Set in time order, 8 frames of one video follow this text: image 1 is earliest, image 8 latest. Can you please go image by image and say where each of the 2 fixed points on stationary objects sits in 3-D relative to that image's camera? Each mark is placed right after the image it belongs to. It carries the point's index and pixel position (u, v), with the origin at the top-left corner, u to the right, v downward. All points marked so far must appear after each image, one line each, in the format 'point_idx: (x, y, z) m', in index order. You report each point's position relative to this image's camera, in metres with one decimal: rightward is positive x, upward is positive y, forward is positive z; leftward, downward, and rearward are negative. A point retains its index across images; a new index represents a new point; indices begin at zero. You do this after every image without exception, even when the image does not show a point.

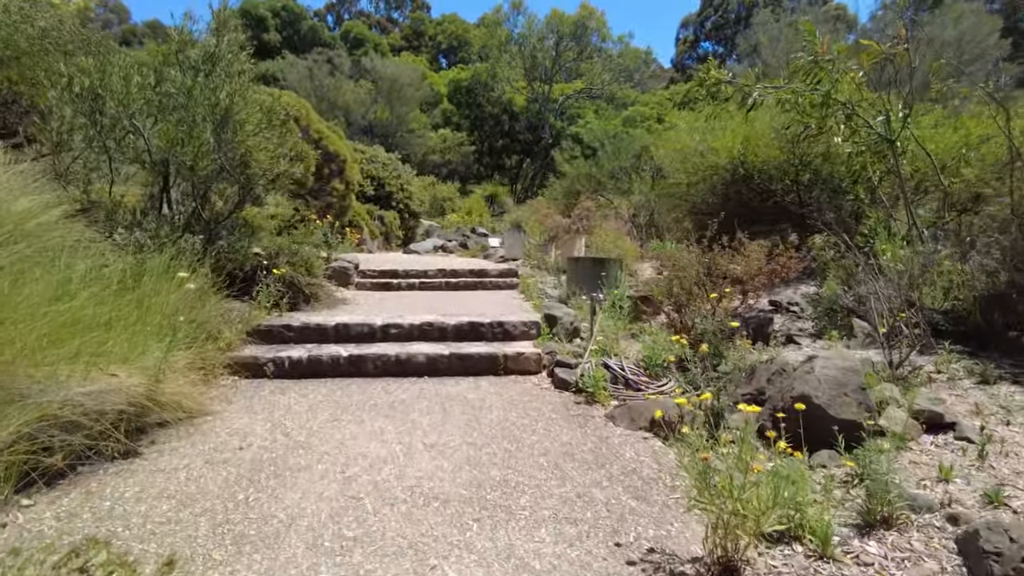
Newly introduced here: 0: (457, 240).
0: (-1.2, +1.1, +16.3) m
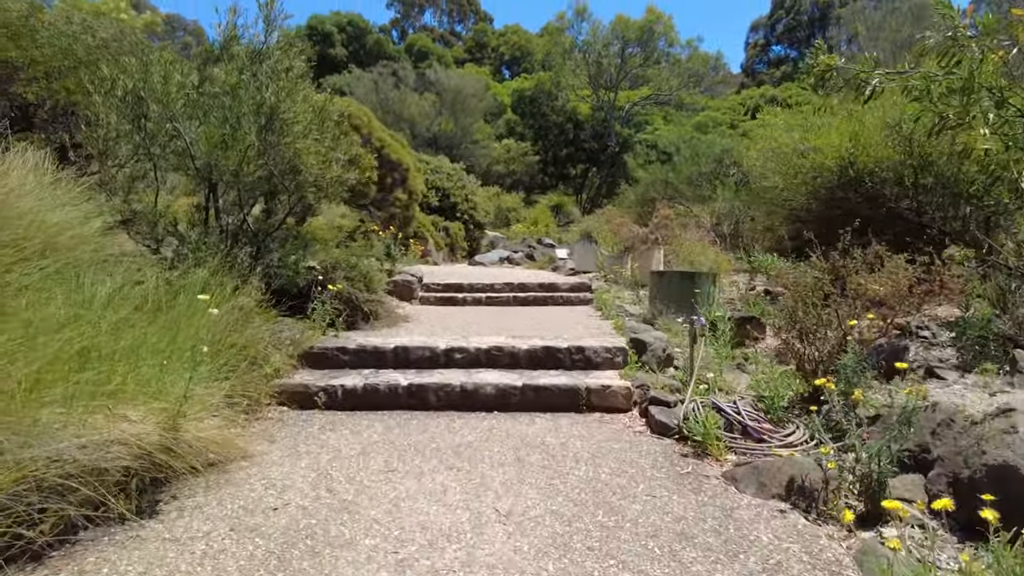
0: (+0.2, +0.8, +15.7) m
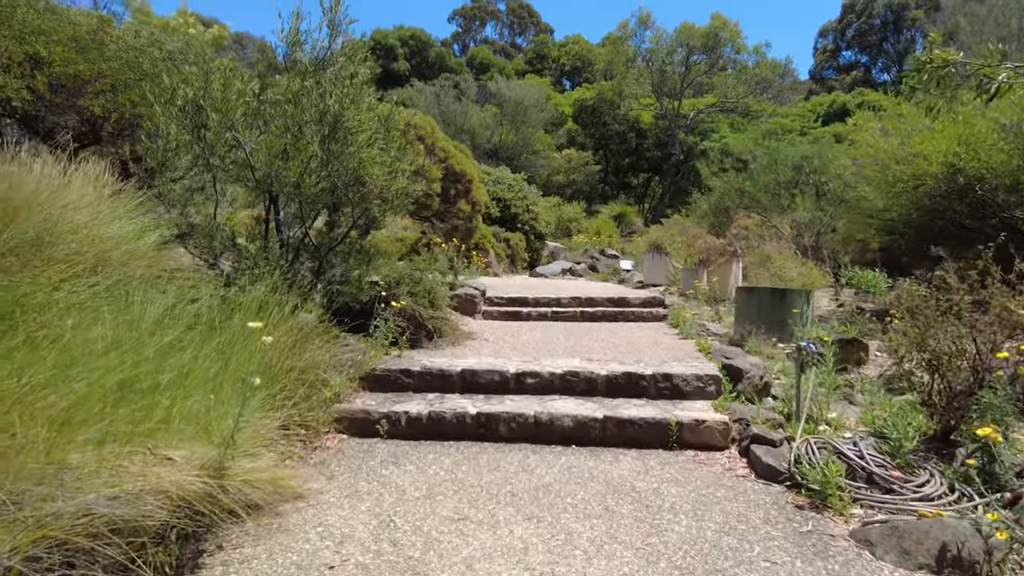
0: (+1.6, +0.5, +15.2) m
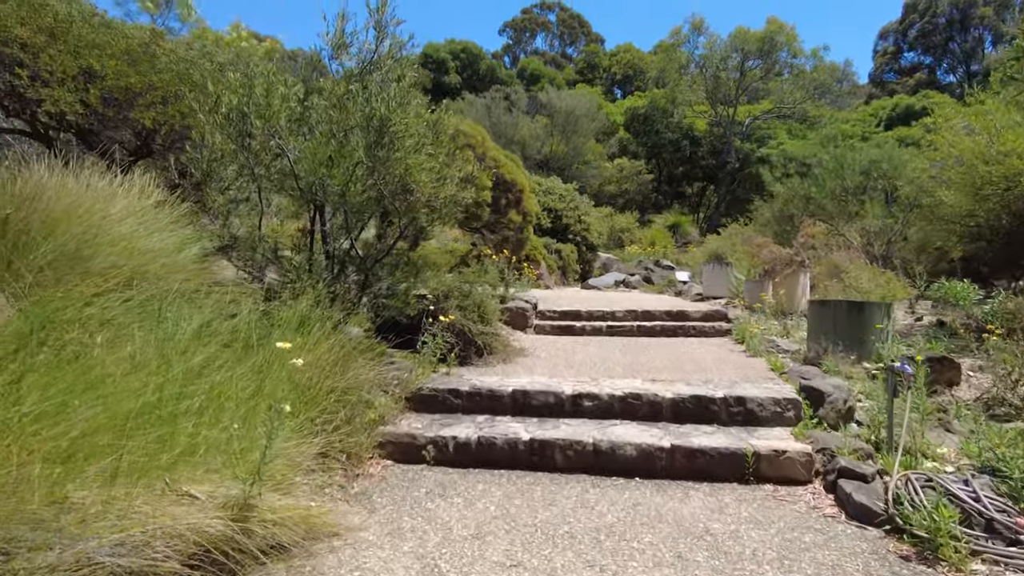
0: (+2.6, +0.3, +14.8) m
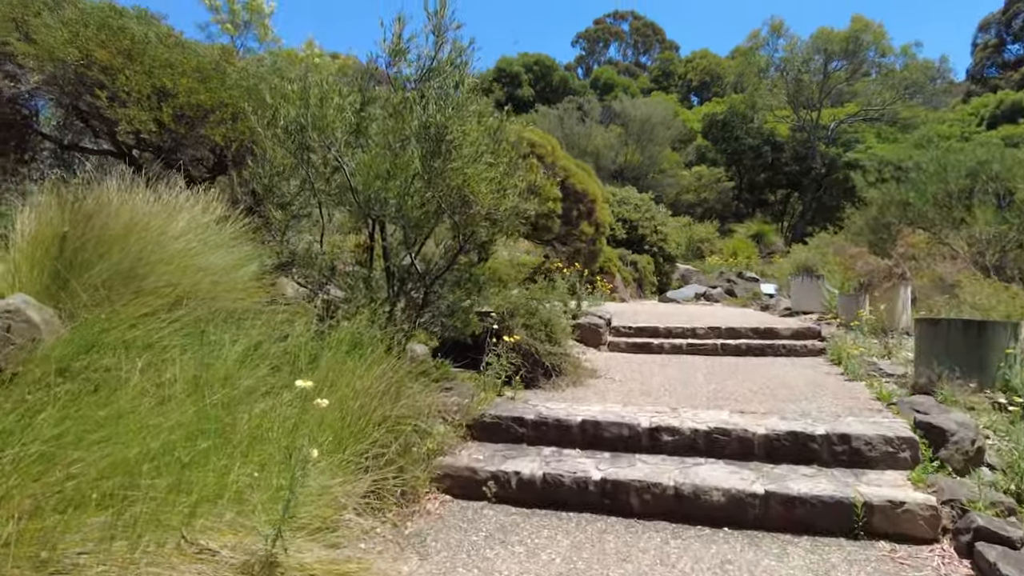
0: (+4.1, 0.0, +14.1) m
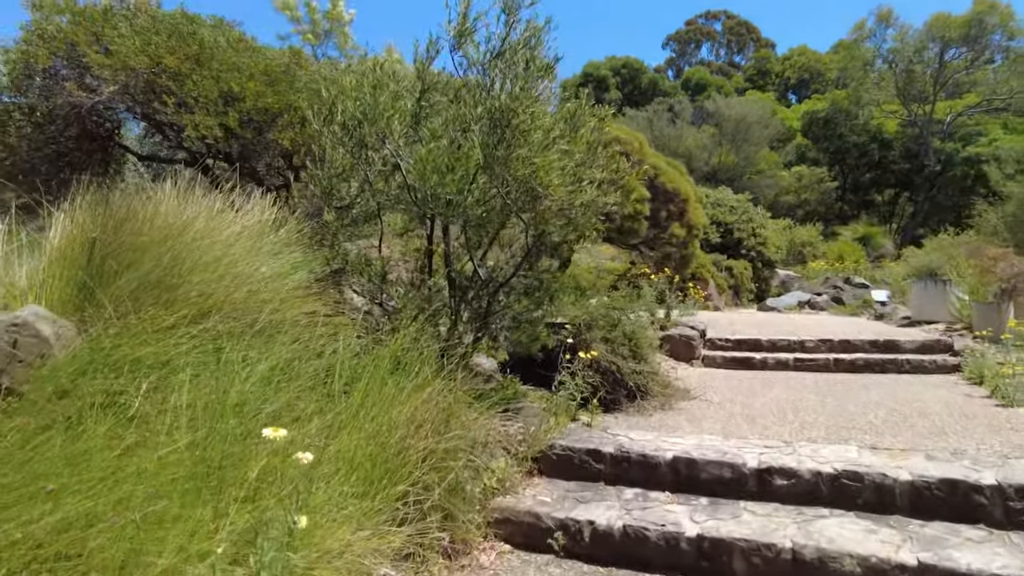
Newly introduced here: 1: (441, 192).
0: (+5.6, -0.1, +12.9) m
1: (-0.3, +0.5, +3.7) m
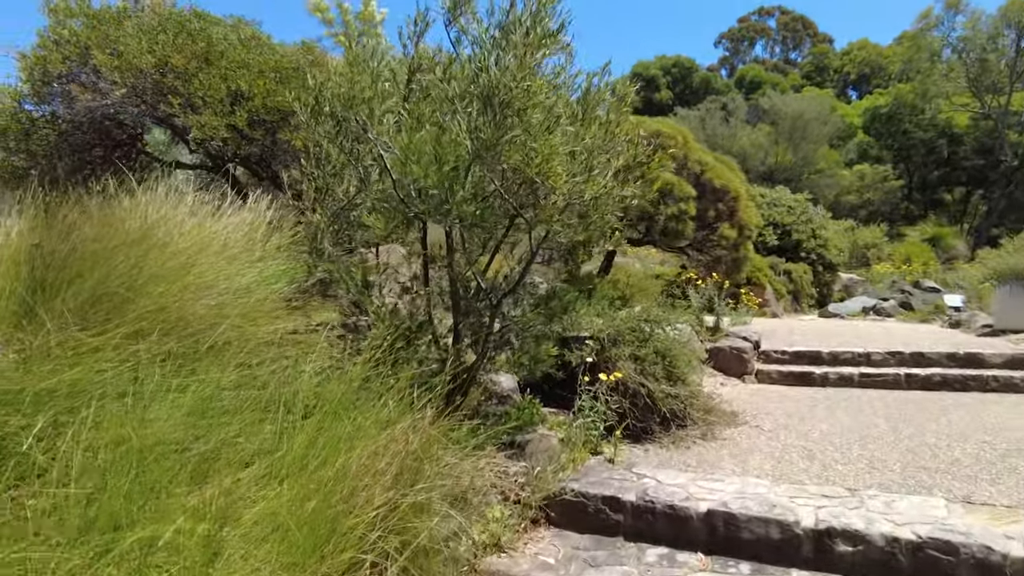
0: (+6.3, -0.2, +11.9) m
1: (-0.3, +0.4, +3.1) m
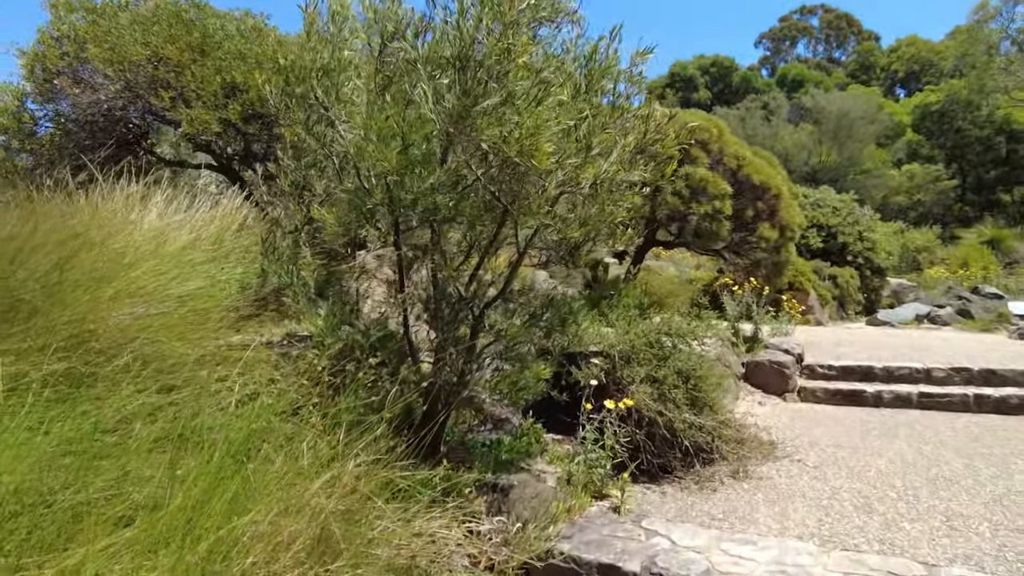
0: (+6.7, -0.3, +11.0) m
1: (-0.4, +0.4, +2.6) m
